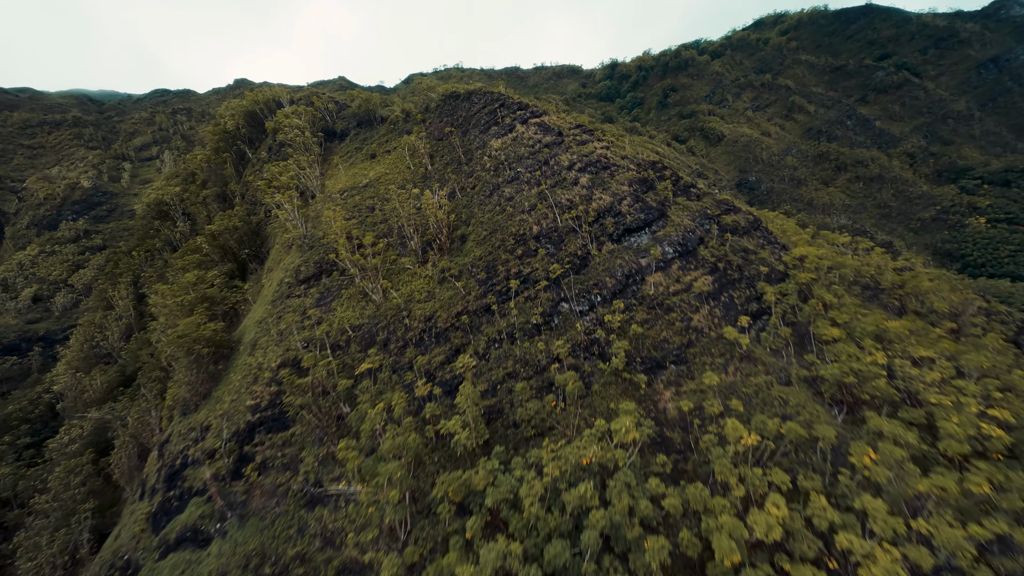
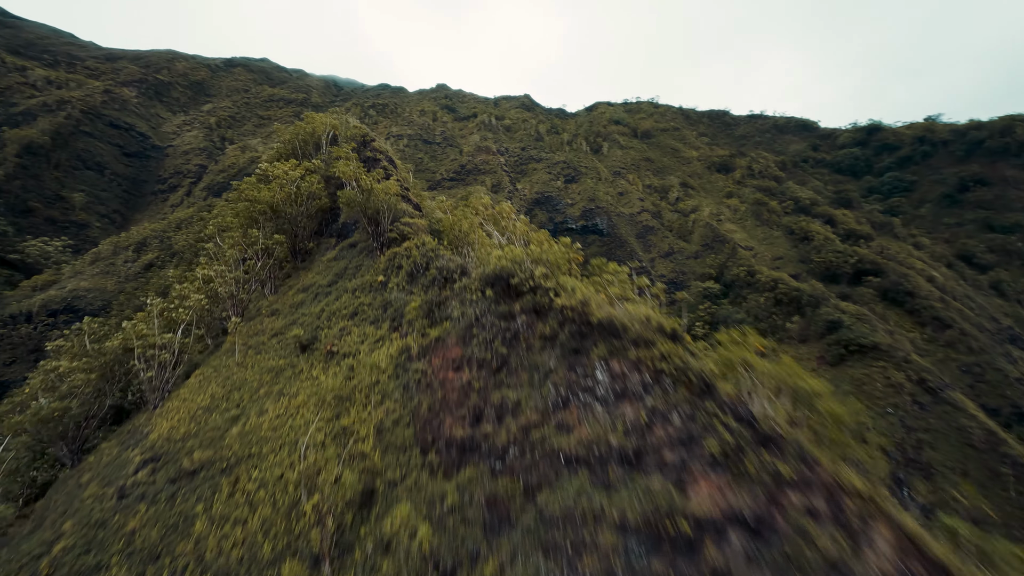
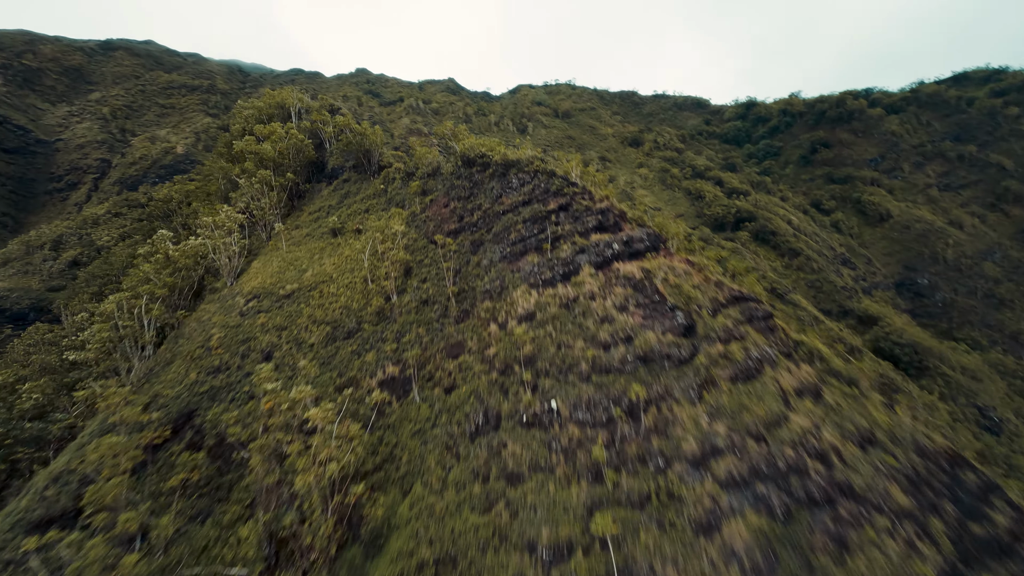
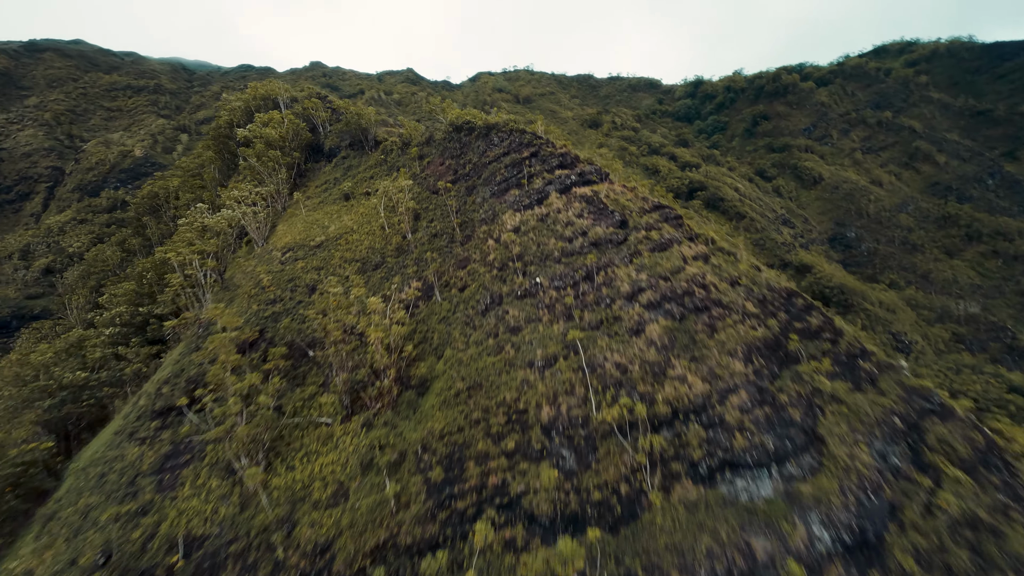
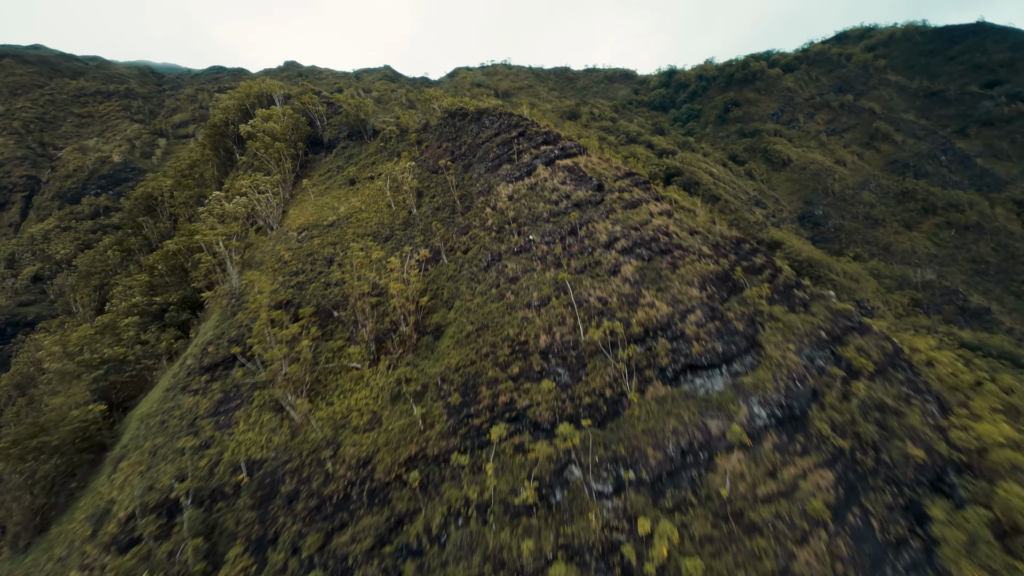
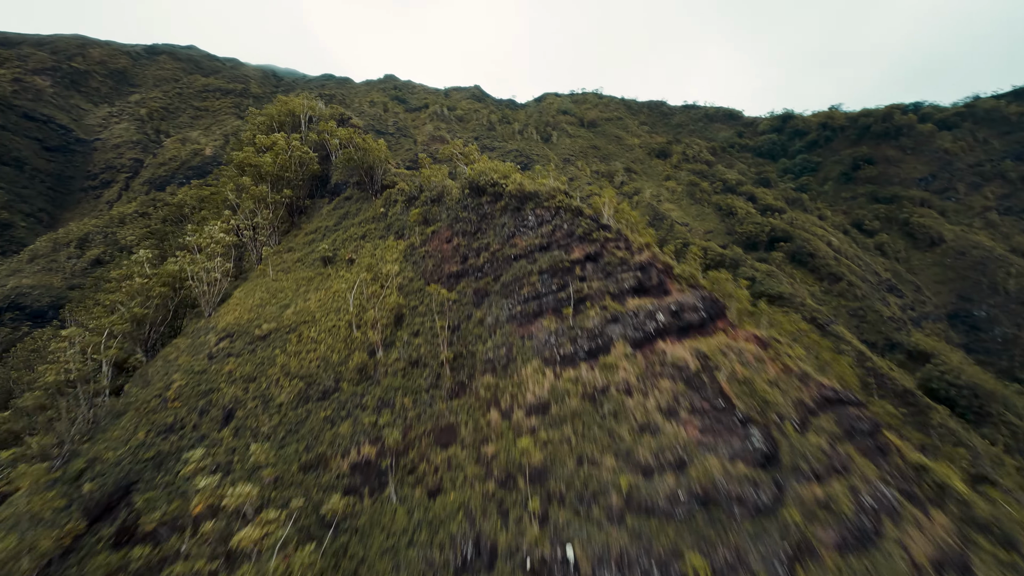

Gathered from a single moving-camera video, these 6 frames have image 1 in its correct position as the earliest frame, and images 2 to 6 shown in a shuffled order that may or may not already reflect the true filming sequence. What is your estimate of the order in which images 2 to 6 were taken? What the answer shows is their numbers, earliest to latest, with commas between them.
5, 4, 3, 6, 2
